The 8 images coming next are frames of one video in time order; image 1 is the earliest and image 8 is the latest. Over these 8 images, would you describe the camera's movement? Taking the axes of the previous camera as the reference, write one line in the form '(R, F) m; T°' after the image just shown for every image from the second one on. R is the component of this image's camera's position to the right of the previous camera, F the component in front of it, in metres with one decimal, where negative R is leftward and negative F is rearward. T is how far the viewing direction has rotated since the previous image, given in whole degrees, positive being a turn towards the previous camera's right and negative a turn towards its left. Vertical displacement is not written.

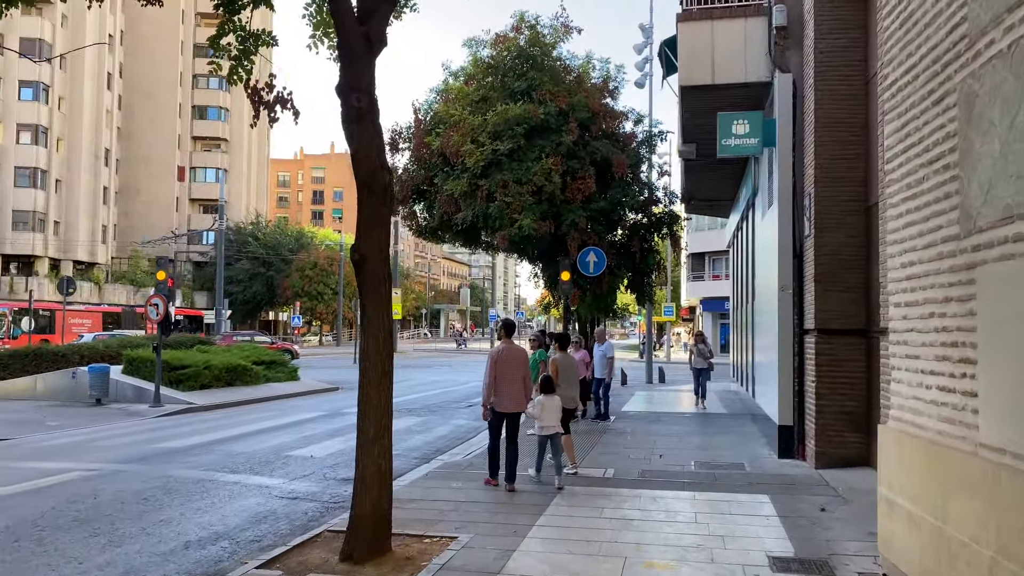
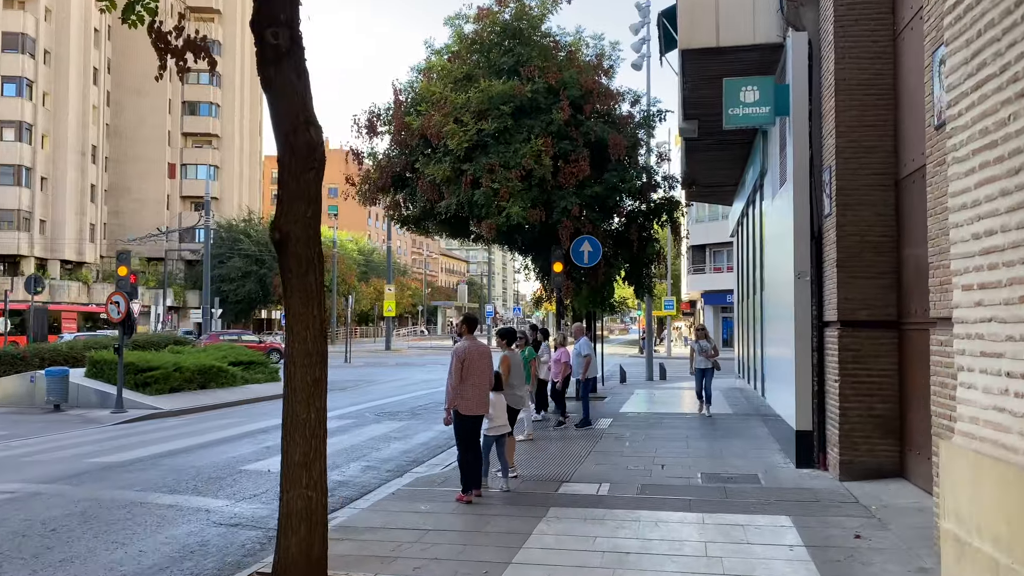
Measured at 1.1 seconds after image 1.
(+0.2, +1.2) m; 0°
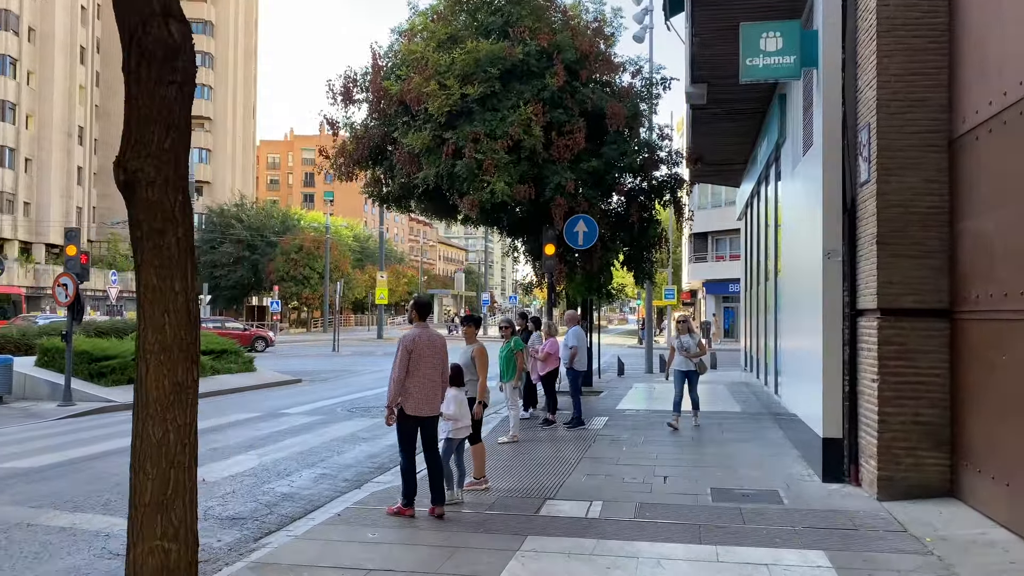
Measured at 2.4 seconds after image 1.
(+0.2, +1.4) m; 0°
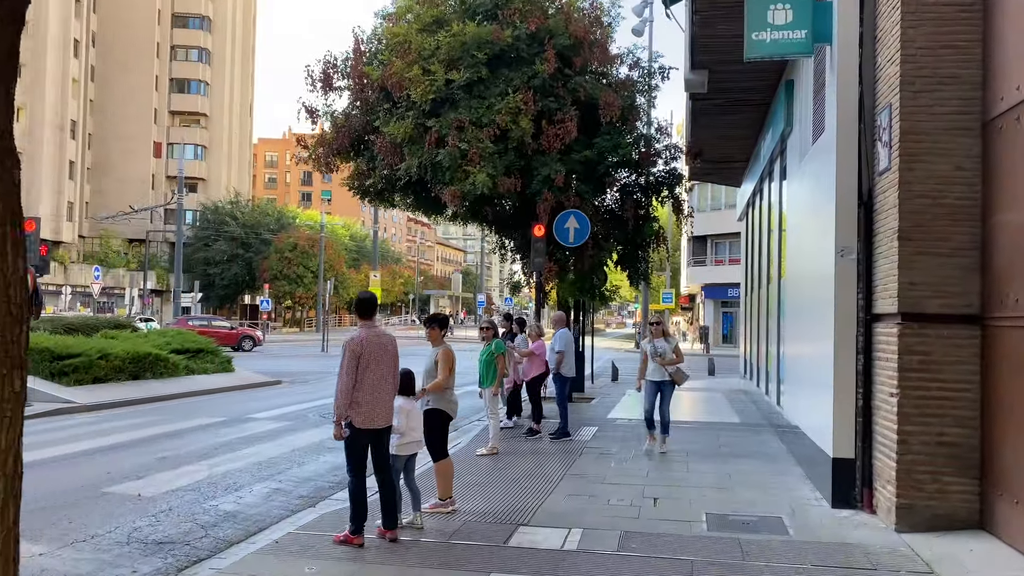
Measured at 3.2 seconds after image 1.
(+0.2, +0.8) m; 0°
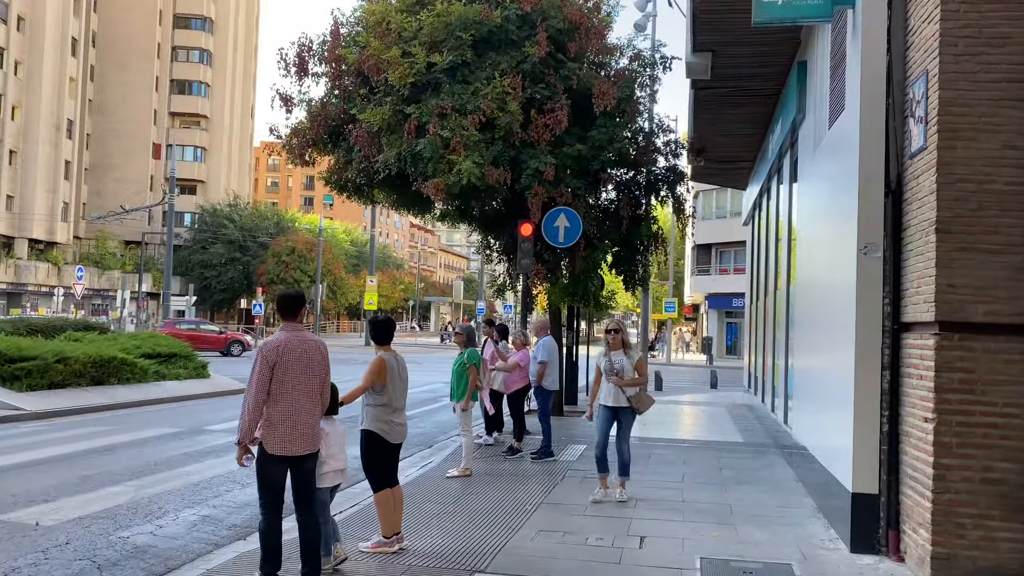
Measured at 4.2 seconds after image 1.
(+0.3, +1.0) m; 0°
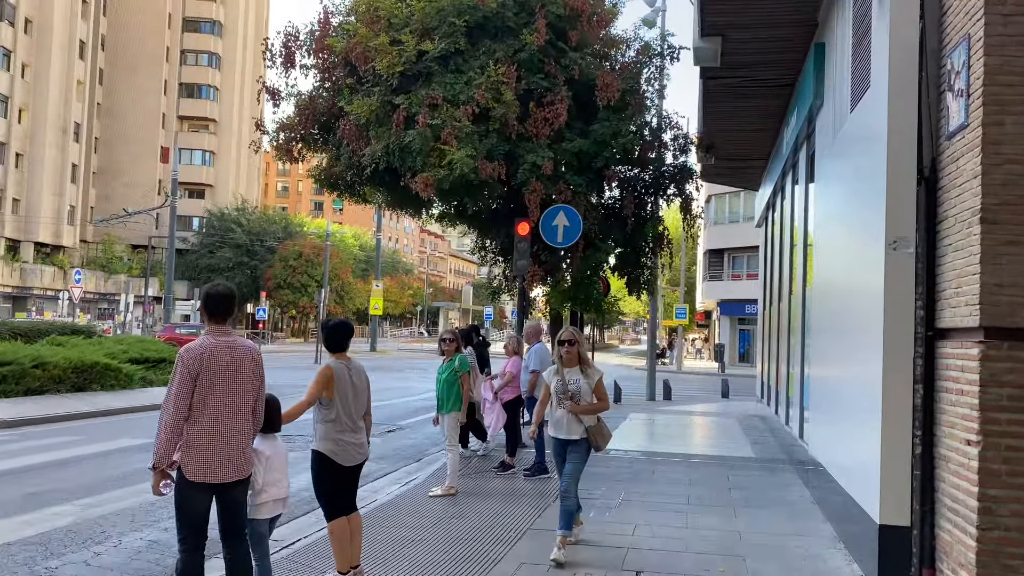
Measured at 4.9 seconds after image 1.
(+0.2, +0.7) m; -1°
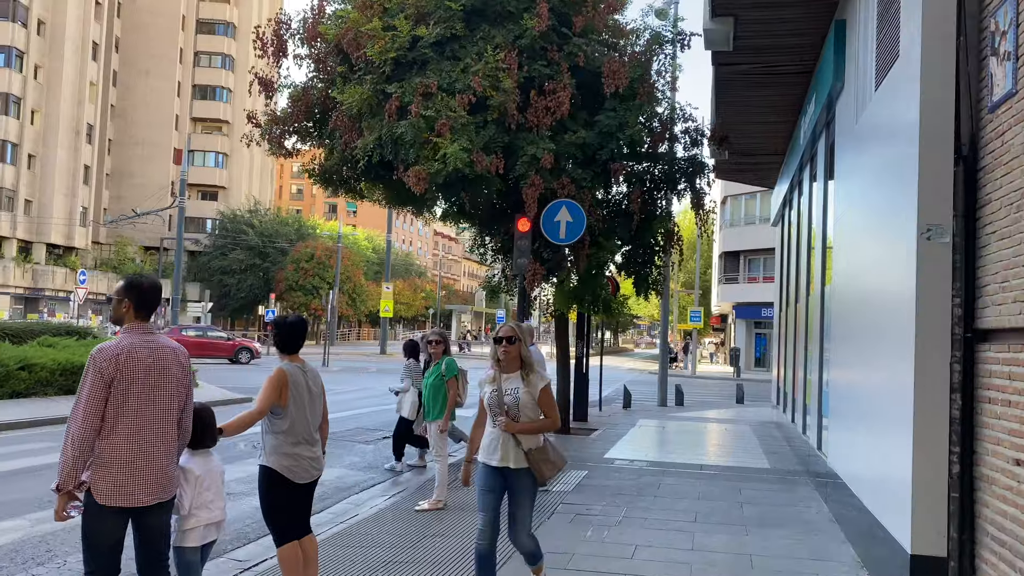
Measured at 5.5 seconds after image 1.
(+0.2, +0.6) m; -1°
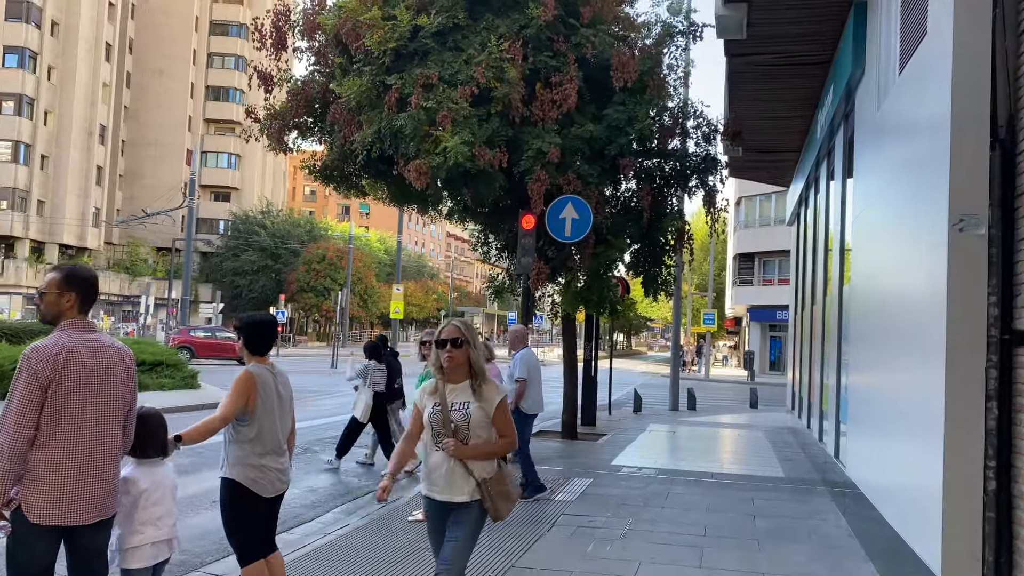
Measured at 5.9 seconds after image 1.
(+0.1, +0.4) m; -1°
